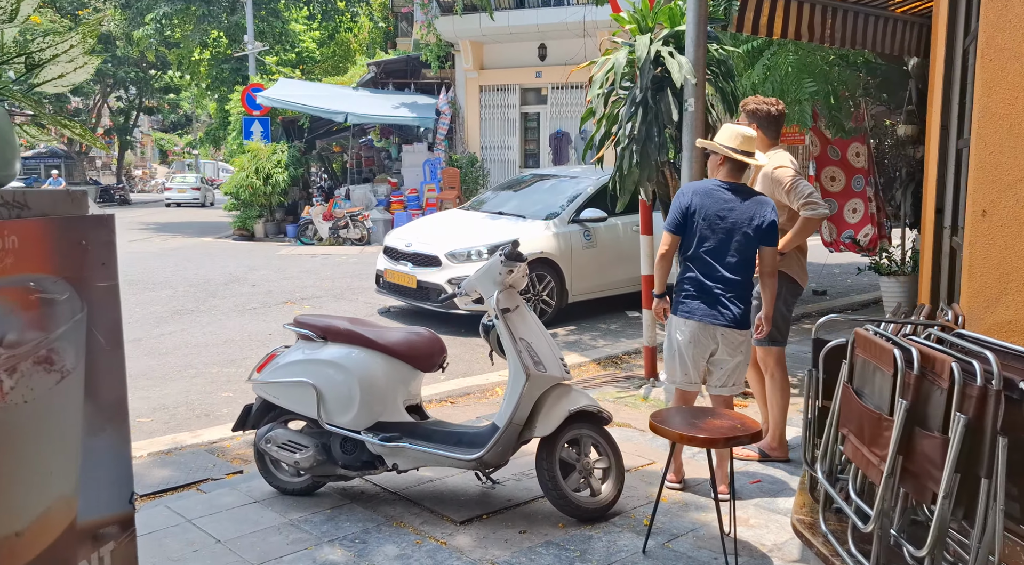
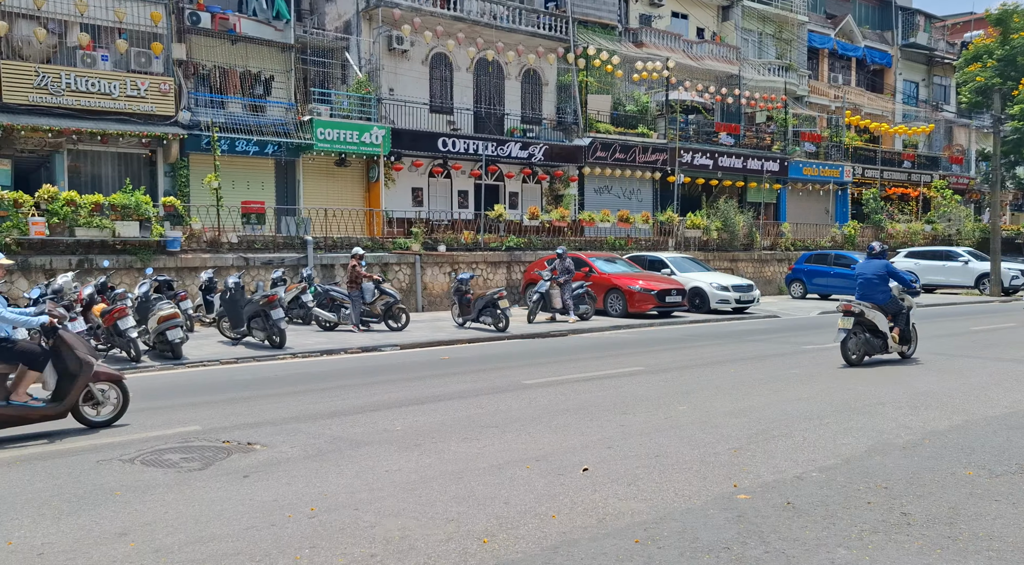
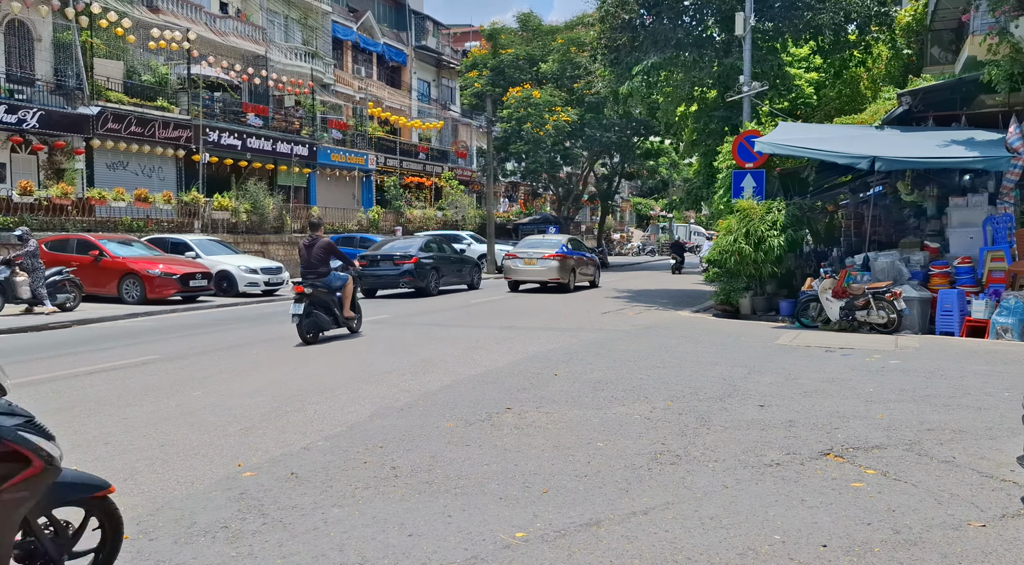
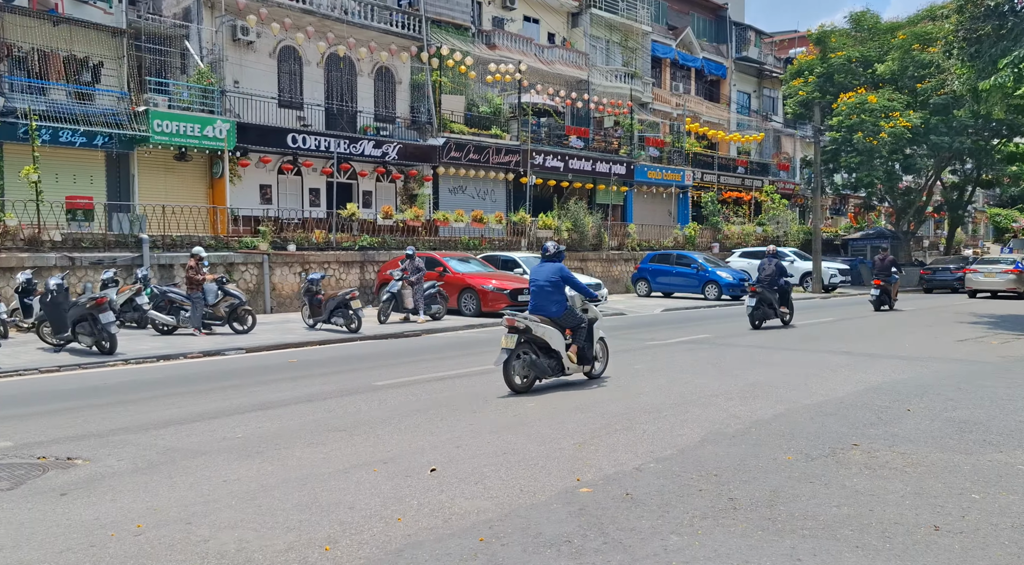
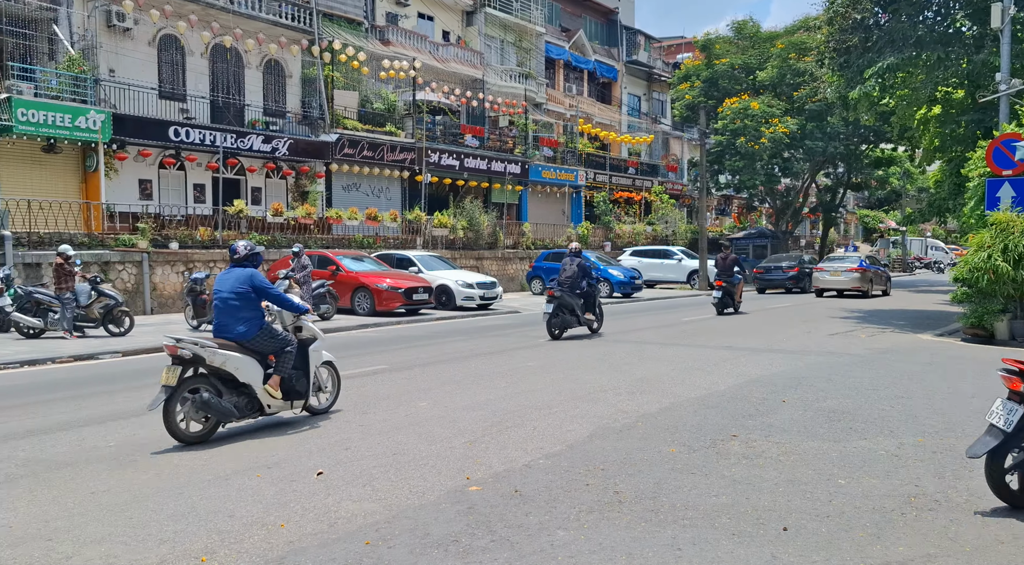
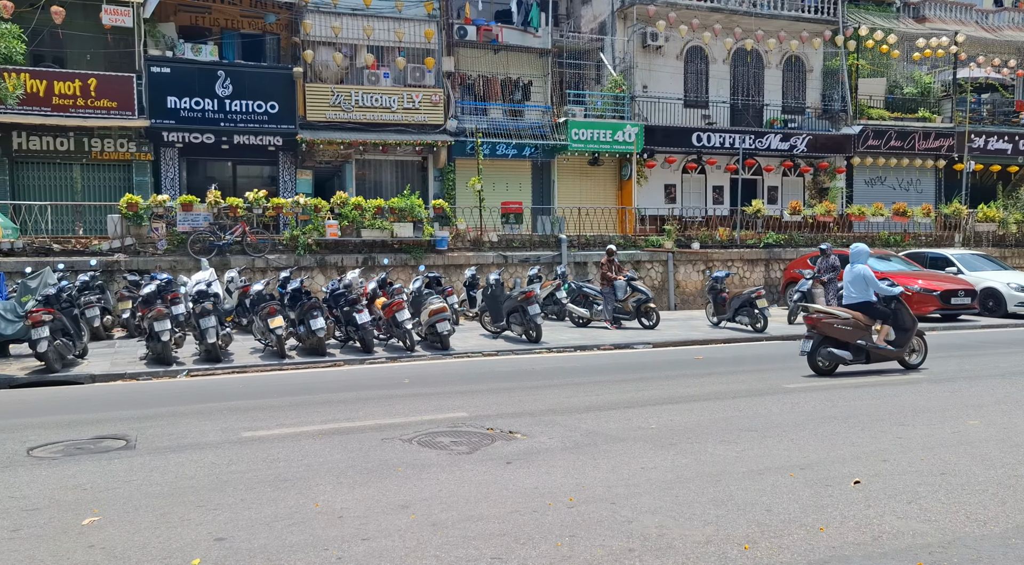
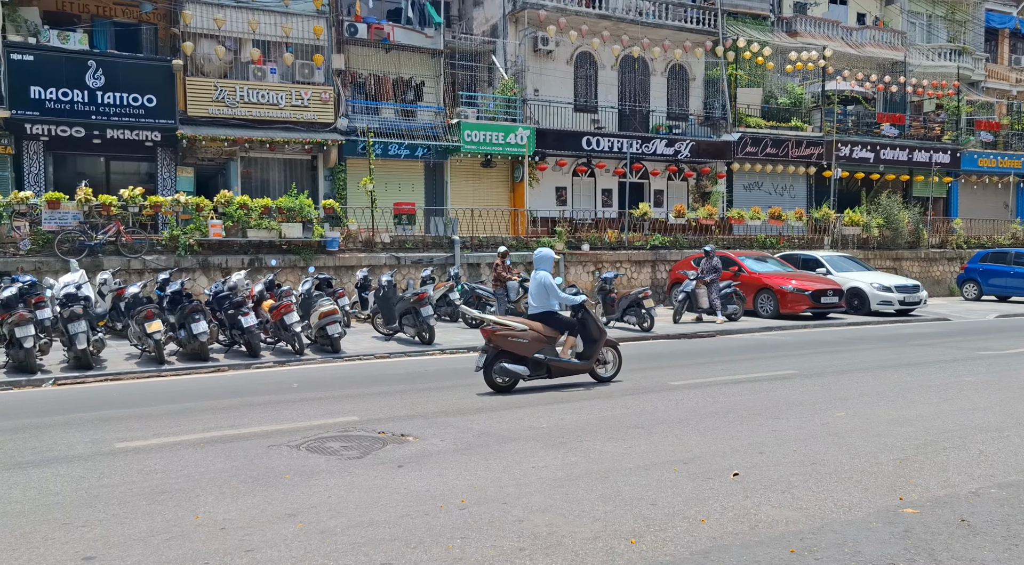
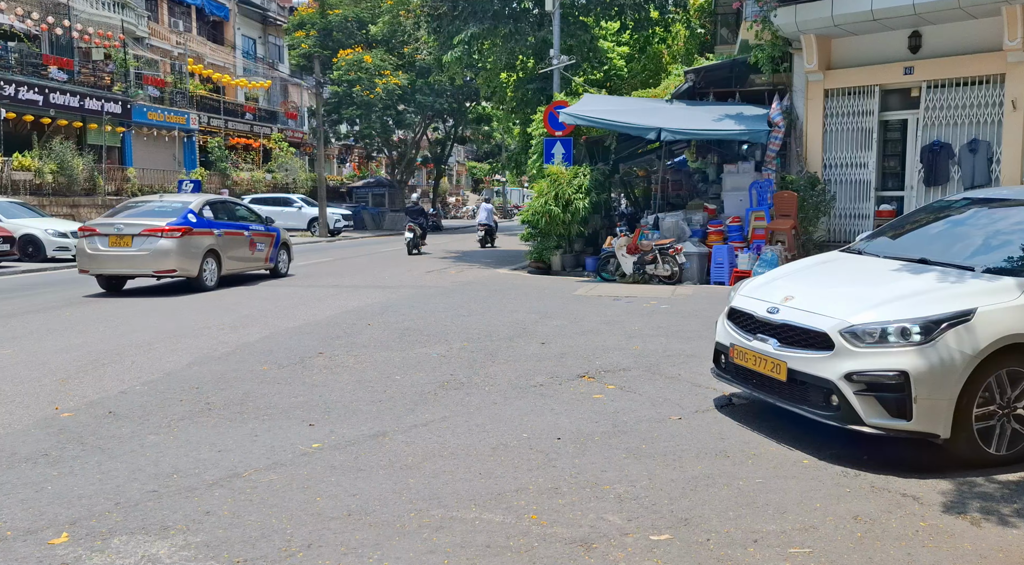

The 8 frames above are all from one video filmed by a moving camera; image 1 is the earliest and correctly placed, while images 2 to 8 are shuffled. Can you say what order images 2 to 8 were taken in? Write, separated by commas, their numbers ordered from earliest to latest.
8, 3, 5, 4, 2, 7, 6
